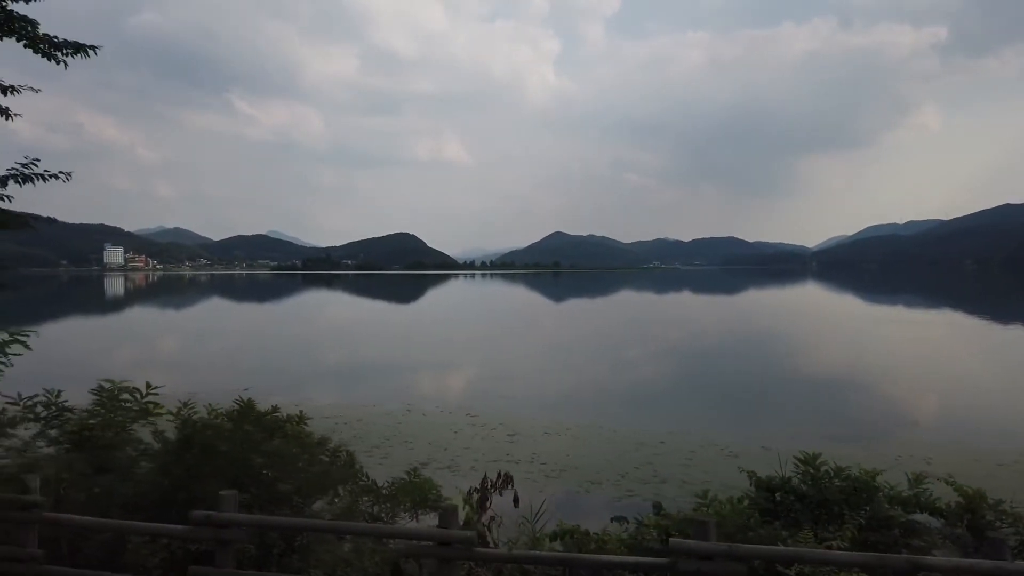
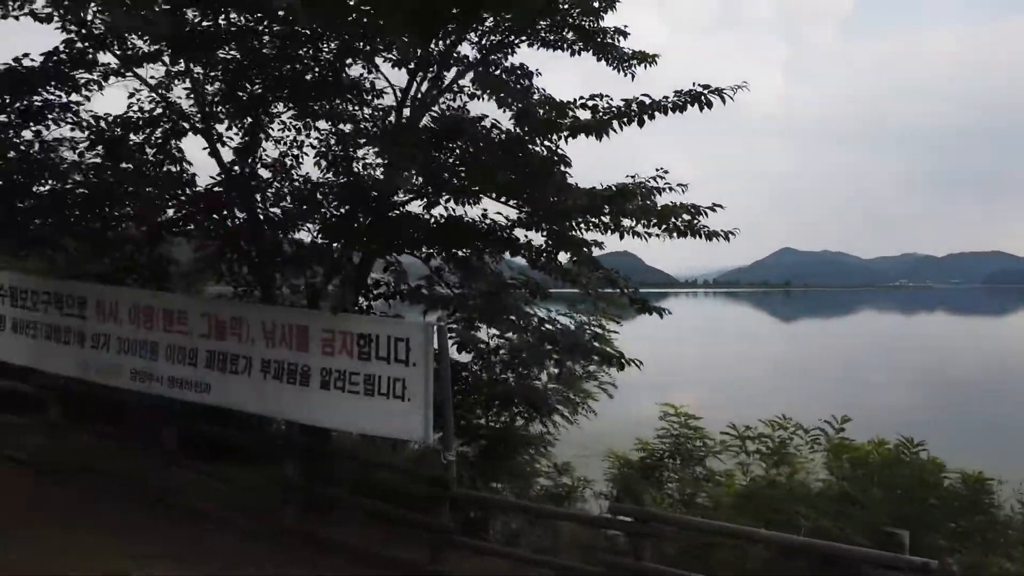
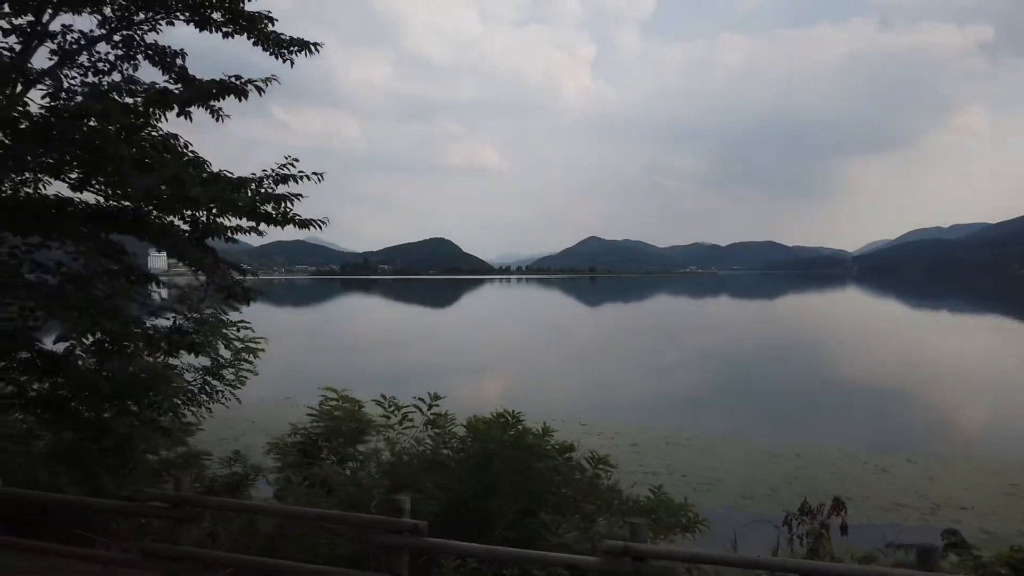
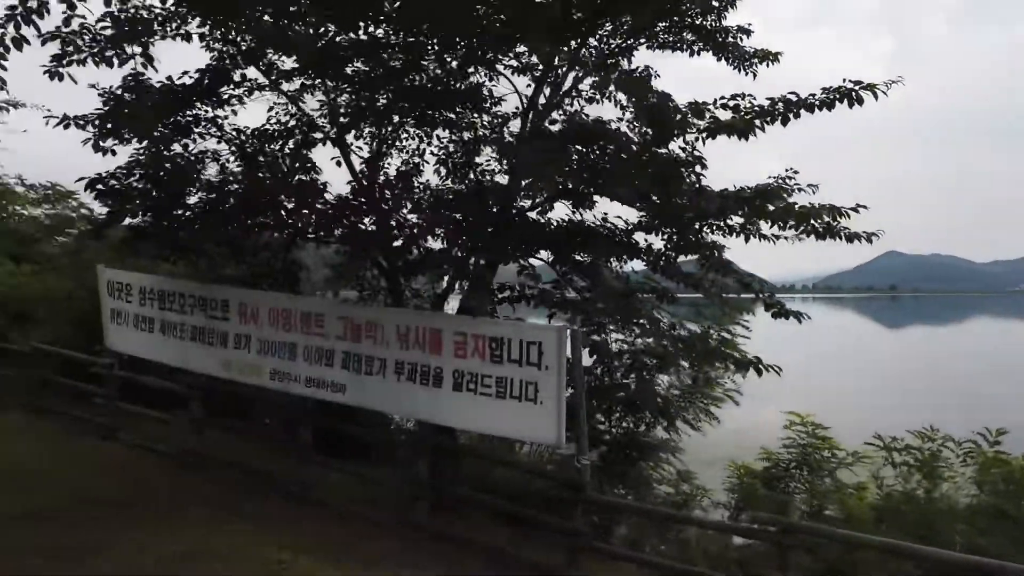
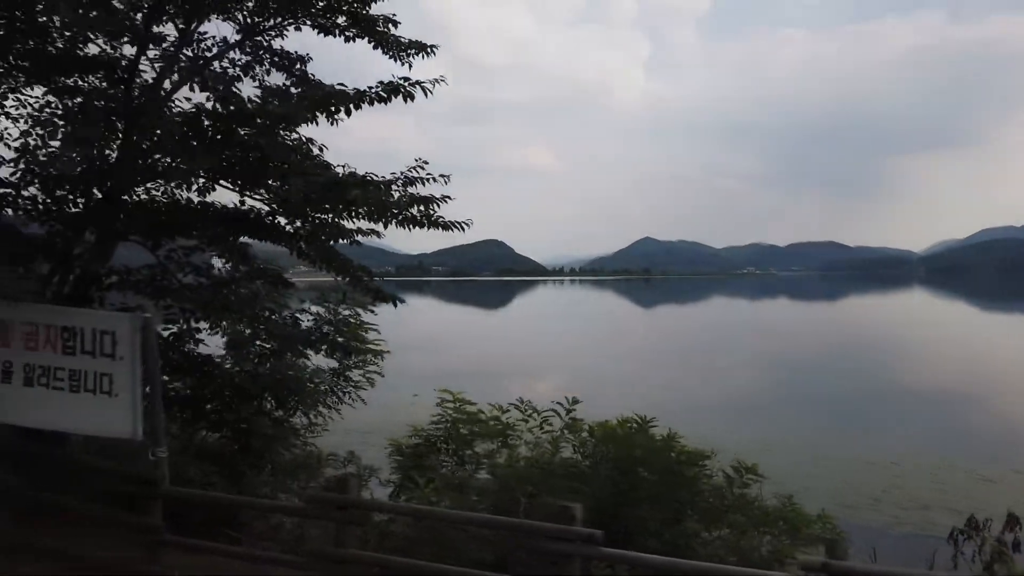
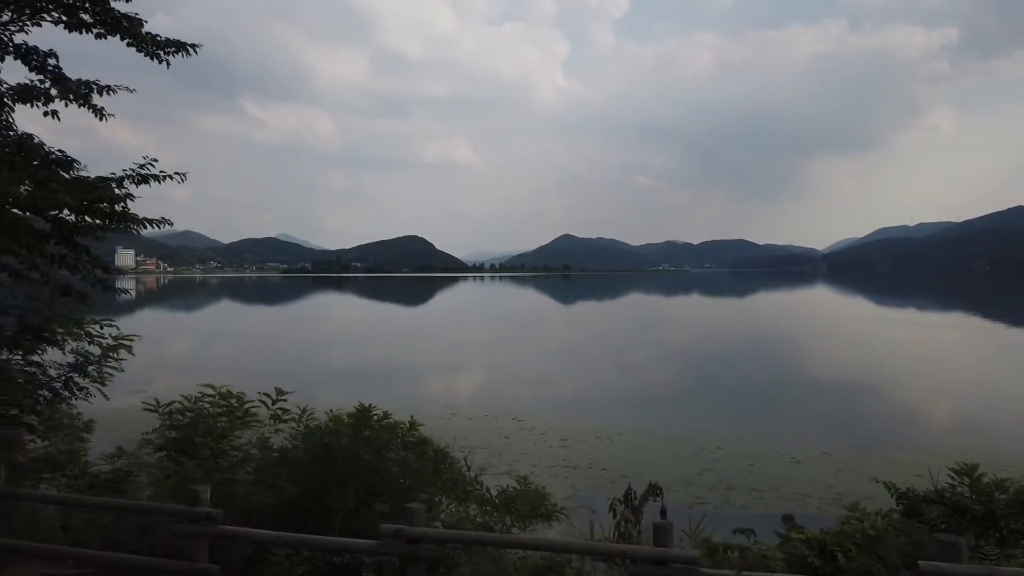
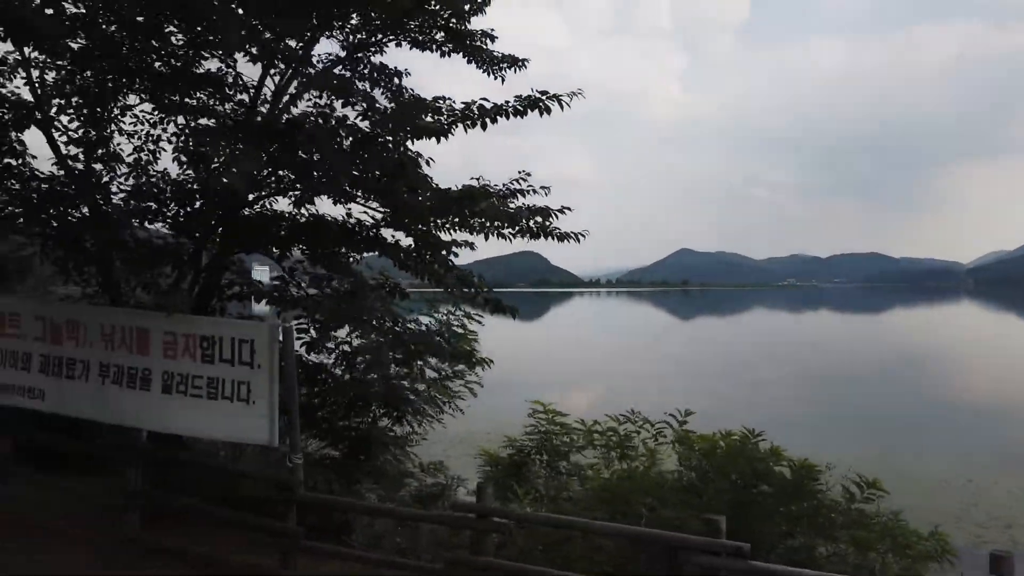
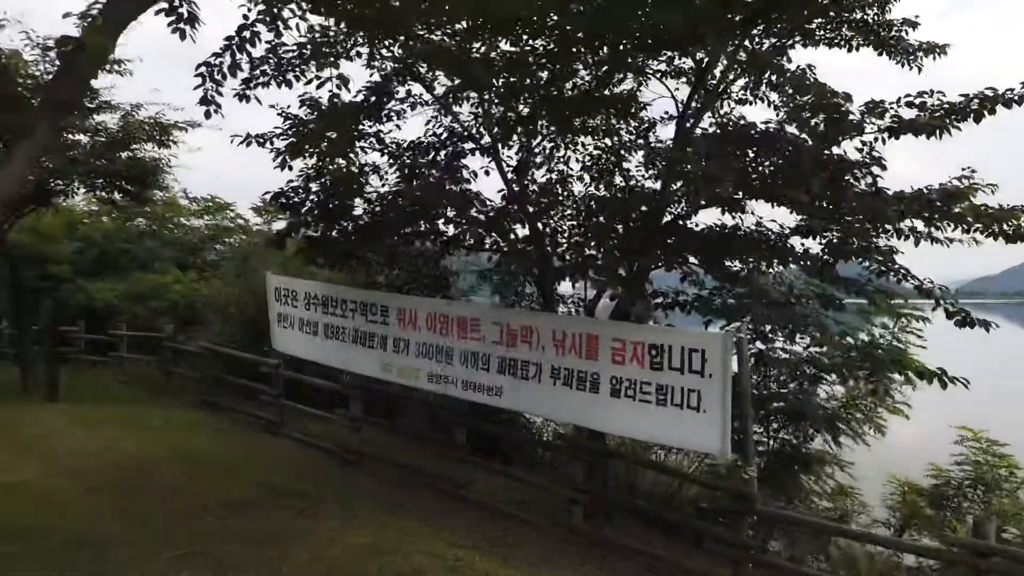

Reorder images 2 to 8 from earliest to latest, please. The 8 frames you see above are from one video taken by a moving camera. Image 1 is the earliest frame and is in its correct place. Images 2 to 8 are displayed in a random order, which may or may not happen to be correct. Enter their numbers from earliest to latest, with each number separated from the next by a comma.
6, 3, 5, 7, 2, 4, 8
